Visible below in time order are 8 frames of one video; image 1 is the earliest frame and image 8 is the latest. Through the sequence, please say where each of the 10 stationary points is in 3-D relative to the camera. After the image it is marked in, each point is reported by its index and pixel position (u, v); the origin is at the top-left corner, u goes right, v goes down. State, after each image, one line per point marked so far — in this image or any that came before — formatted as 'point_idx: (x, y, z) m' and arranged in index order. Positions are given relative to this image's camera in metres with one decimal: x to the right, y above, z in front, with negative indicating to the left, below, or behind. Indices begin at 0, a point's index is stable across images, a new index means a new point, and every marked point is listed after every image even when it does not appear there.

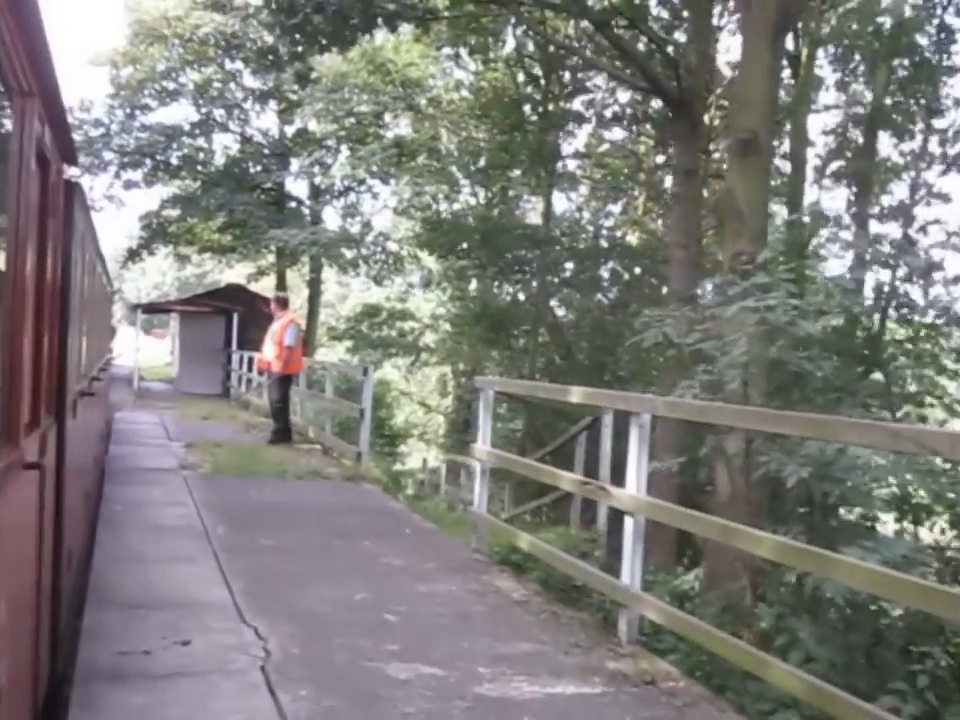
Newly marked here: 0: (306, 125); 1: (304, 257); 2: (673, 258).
0: (-3.1, +4.1, +18.8) m
1: (-3.3, +2.0, +20.2) m
2: (+1.6, +0.8, +8.6) m
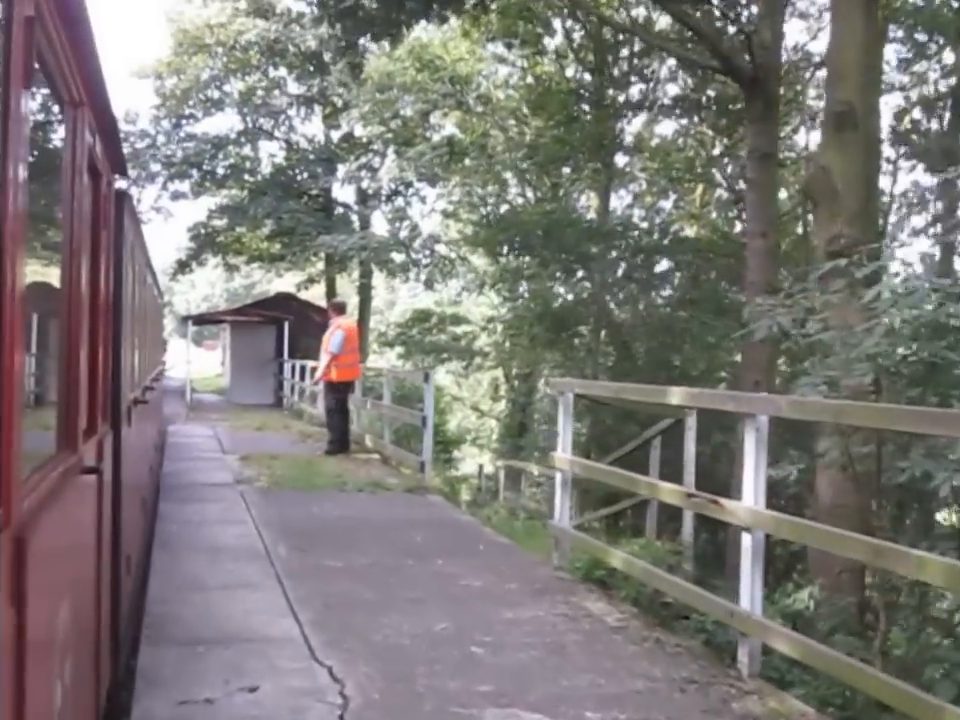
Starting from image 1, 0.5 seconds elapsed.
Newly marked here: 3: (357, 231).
0: (-2.2, +4.0, +18.5) m
1: (-2.4, +1.8, +19.9) m
2: (+2.1, +0.9, +8.1) m
3: (-2.3, +2.4, +19.7) m
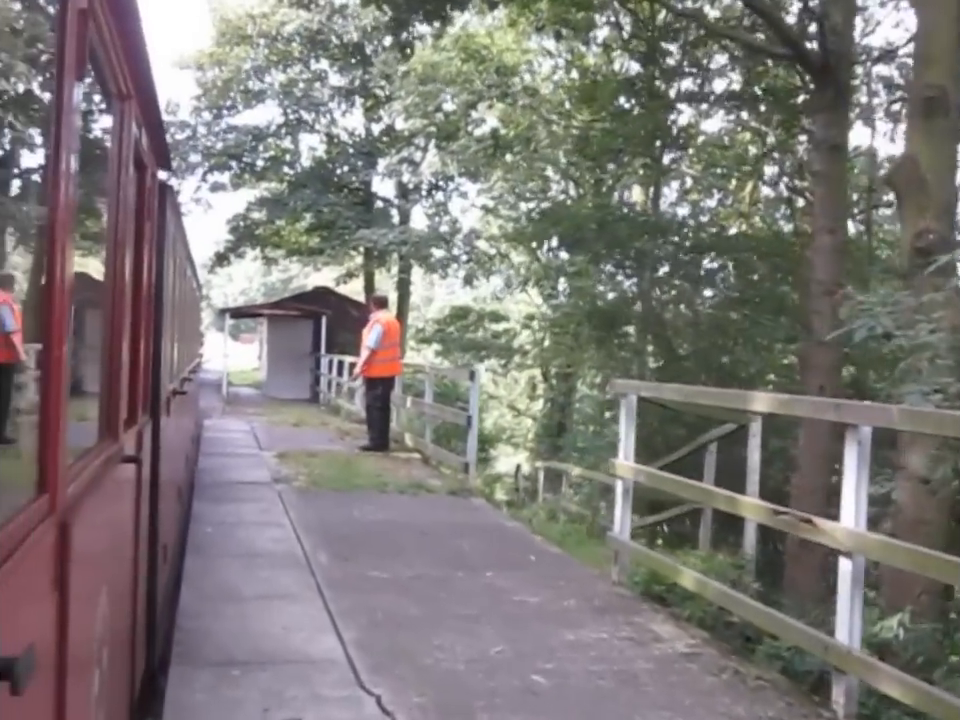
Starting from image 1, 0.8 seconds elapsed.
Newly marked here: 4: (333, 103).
0: (-1.5, +4.1, +18.3) m
1: (-1.6, +1.9, +19.7) m
2: (+2.4, +0.8, +7.8) m
3: (-1.5, +2.5, +19.4) m
4: (-2.8, +4.8, +20.0) m
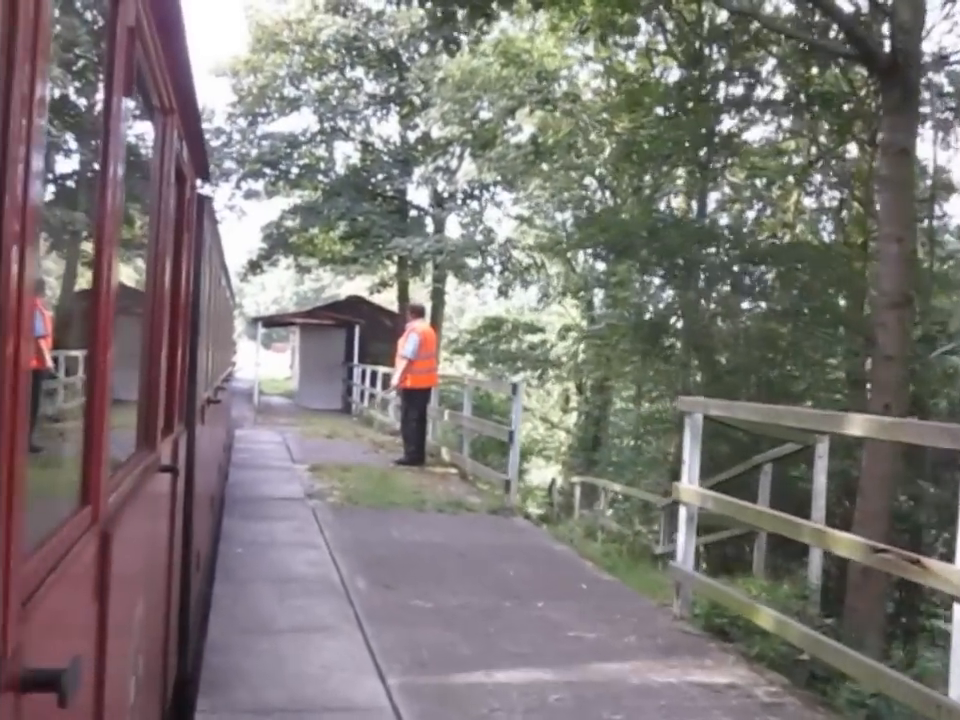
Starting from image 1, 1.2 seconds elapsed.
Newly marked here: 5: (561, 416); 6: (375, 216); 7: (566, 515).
0: (-0.8, +3.9, +18.1) m
1: (-1.0, +1.7, +19.4) m
2: (+2.7, +0.7, +7.4) m
3: (-0.9, +2.3, +19.2) m
4: (-2.1, +4.6, +19.8) m
5: (+1.5, -1.1, +19.7) m
6: (-1.9, +2.7, +19.9) m
7: (+1.1, -2.0, +13.9) m
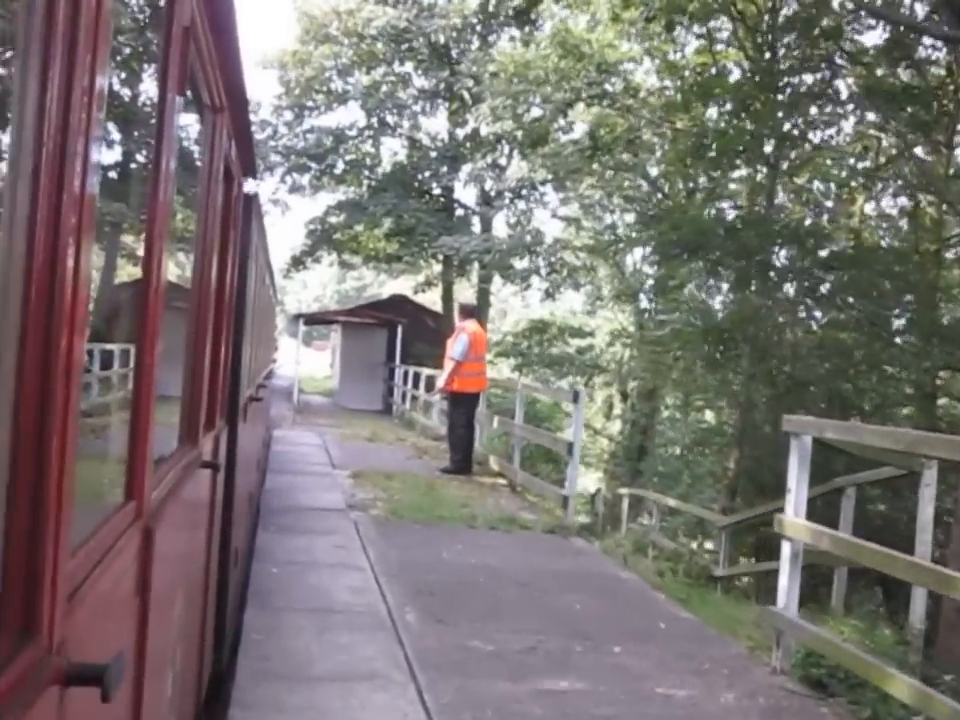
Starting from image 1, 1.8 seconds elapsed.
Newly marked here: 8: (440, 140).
0: (0.0, +3.9, +17.6) m
1: (-0.1, +1.7, +19.0) m
2: (+3.1, +0.6, +6.8) m
3: (0.0, +2.2, +18.7) m
4: (-1.1, +4.6, +19.3) m
5: (+2.3, -1.2, +19.1) m
6: (-1.0, +2.7, +19.4) m
7: (+1.7, -2.1, +13.4) m
8: (-0.7, +4.1, +19.7) m
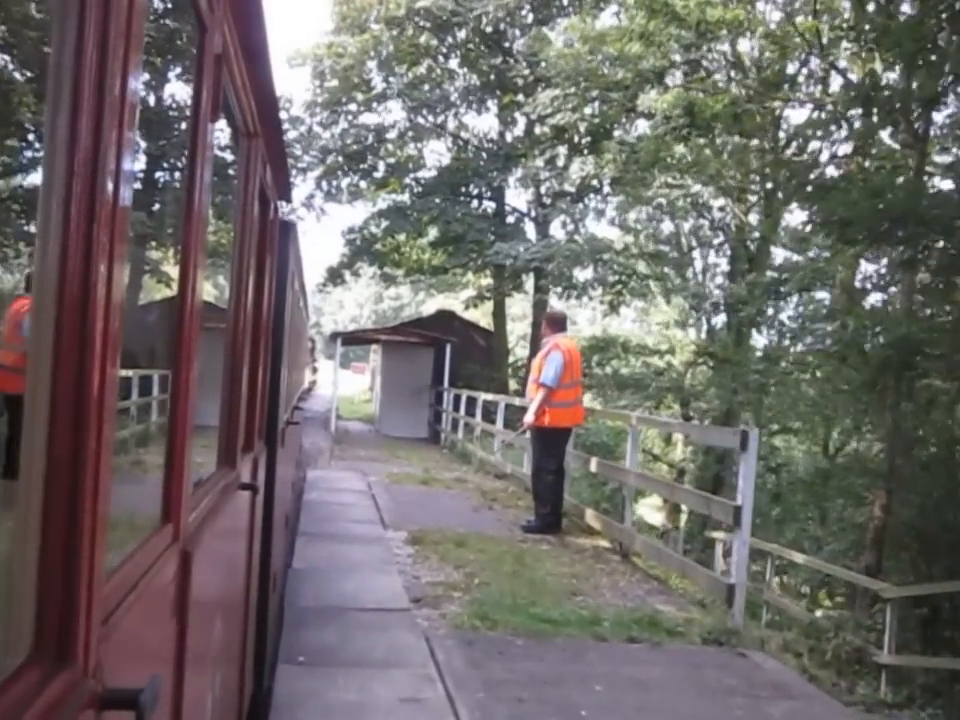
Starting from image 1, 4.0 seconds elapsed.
0: (+0.8, +3.5, +15.8) m
1: (+0.8, +1.3, +17.1) m
2: (+3.6, +0.5, +4.8) m
3: (+0.9, +1.9, +16.9) m
4: (-0.3, +4.3, +17.6) m
5: (+3.2, -1.5, +17.1) m
6: (-0.1, +2.3, +17.6) m
7: (+2.4, -2.3, +11.4) m
8: (+0.2, +3.7, +17.9) m
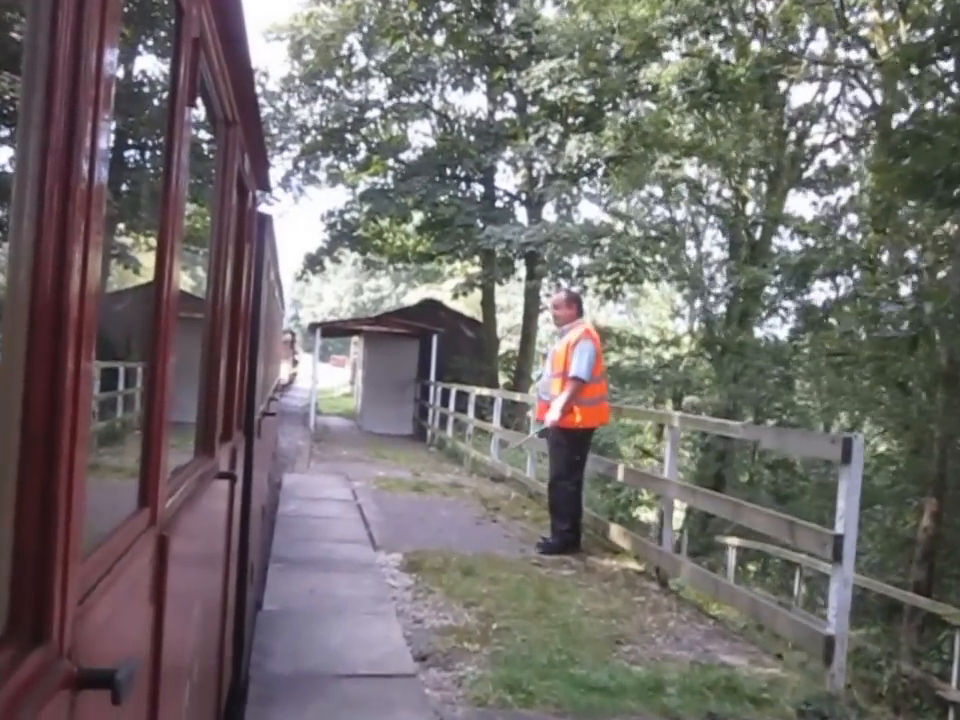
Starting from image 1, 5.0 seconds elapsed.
0: (+0.7, +3.6, +14.8) m
1: (+0.6, +1.4, +16.2) m
2: (+3.7, +0.6, +4.0) m
3: (+0.7, +2.0, +16.0) m
4: (-0.5, +4.4, +16.6) m
5: (+3.0, -1.4, +16.3) m
6: (-0.3, +2.5, +16.7) m
7: (+2.4, -2.3, +10.5) m
8: (0.0, +3.8, +17.0) m
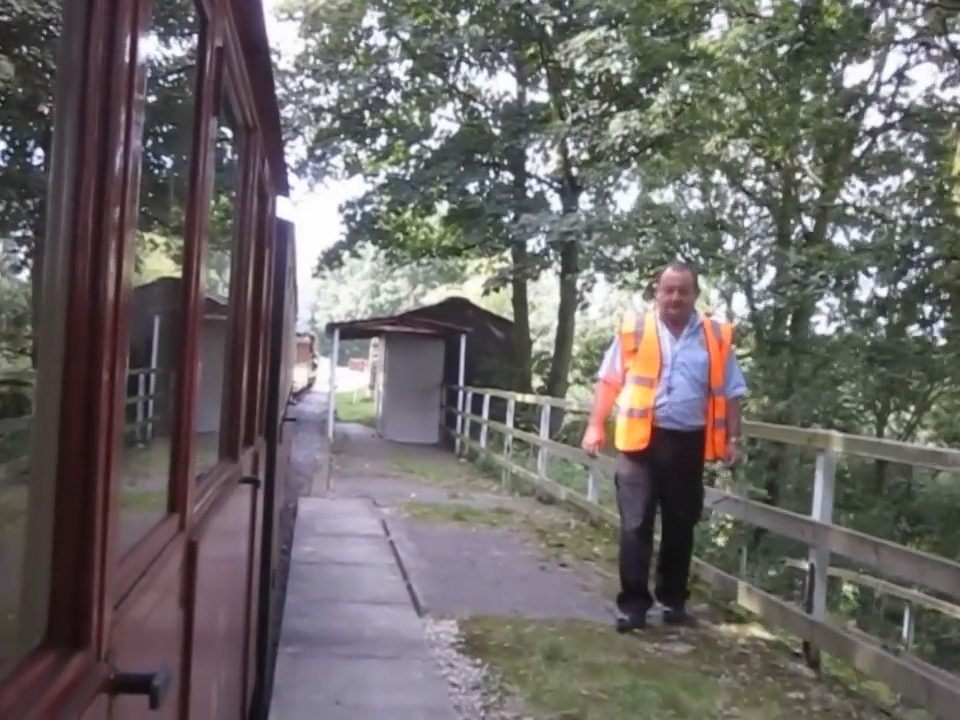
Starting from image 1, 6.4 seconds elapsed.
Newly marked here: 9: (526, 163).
0: (+1.1, +3.6, +13.6) m
1: (+1.0, +1.4, +14.9) m
2: (+3.9, +0.6, +2.7) m
3: (+1.1, +2.0, +14.7) m
4: (0.0, +4.3, +15.4) m
5: (+3.5, -1.4, +15.0) m
6: (+0.1, +2.4, +15.4) m
7: (+2.7, -2.3, +9.2) m
8: (+0.4, +3.8, +15.7) m
9: (+0.7, +2.9, +15.6) m
